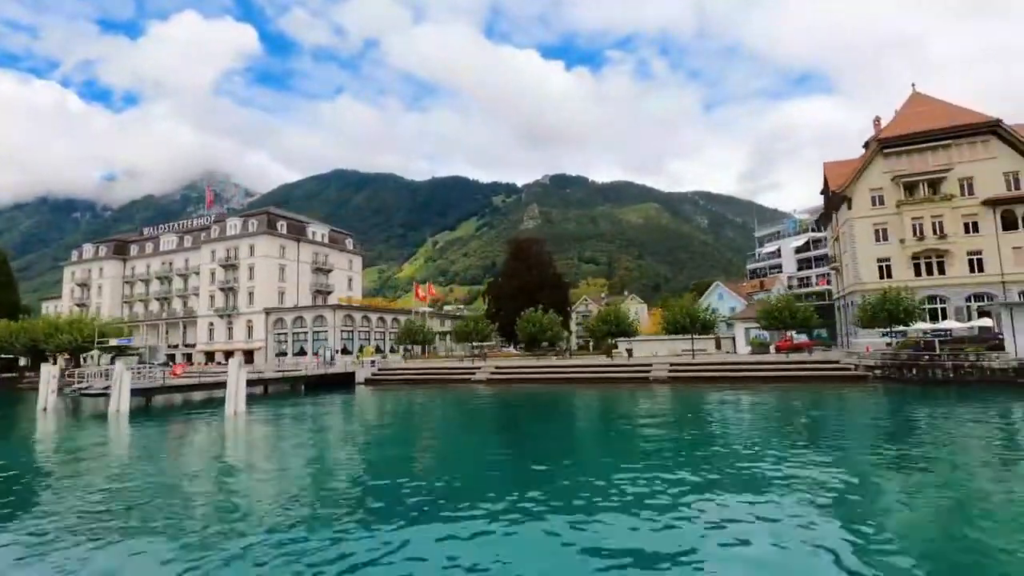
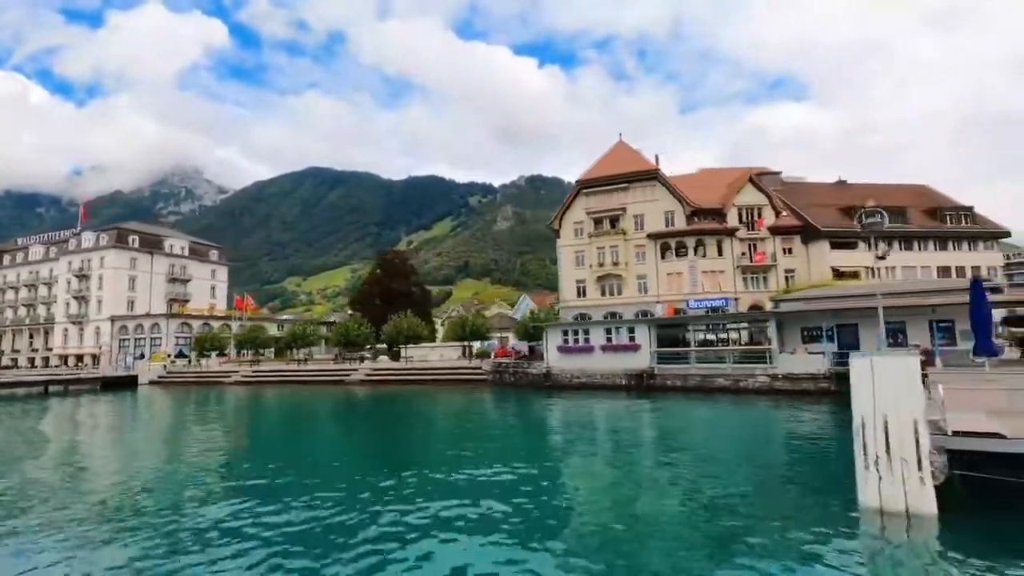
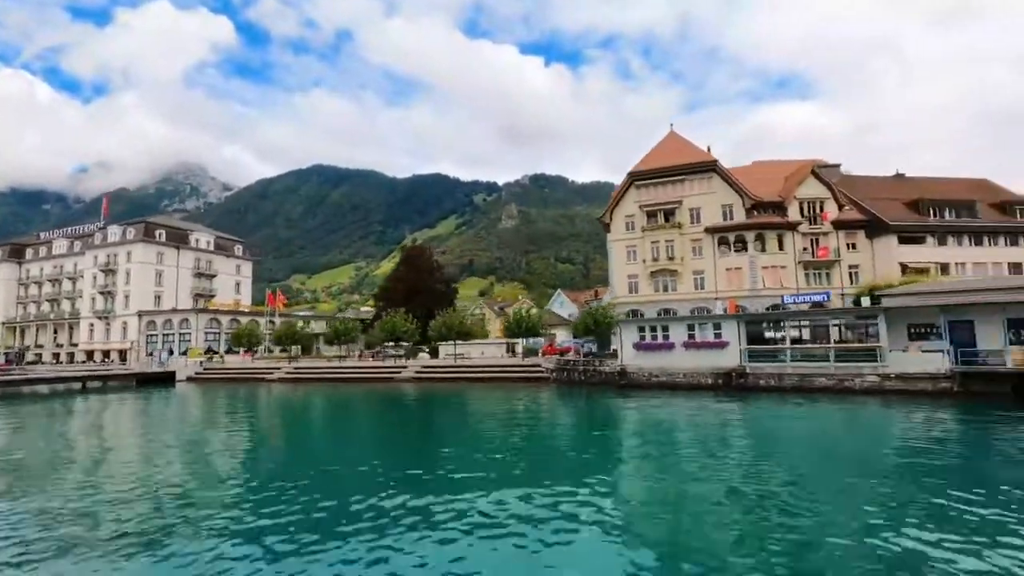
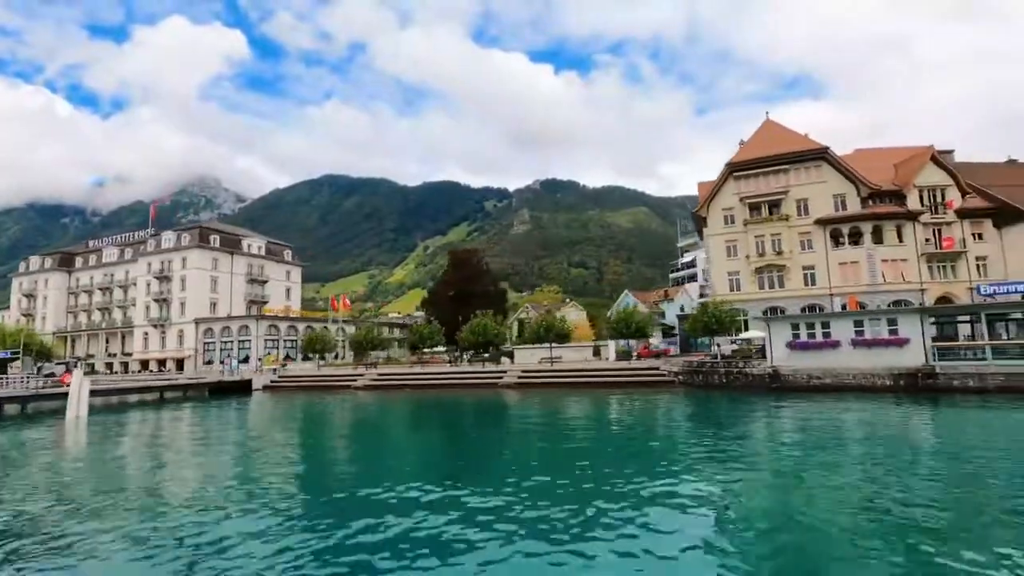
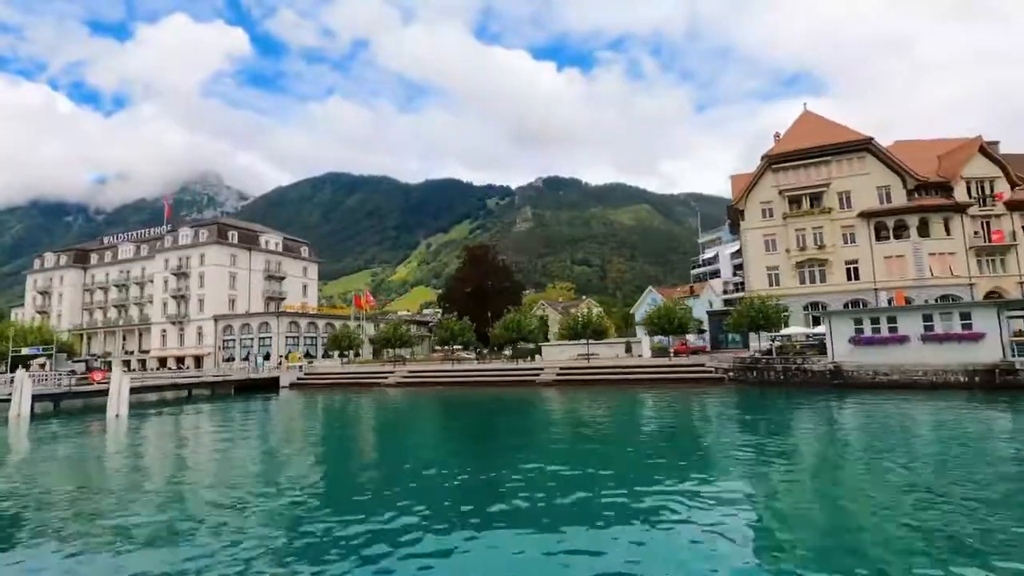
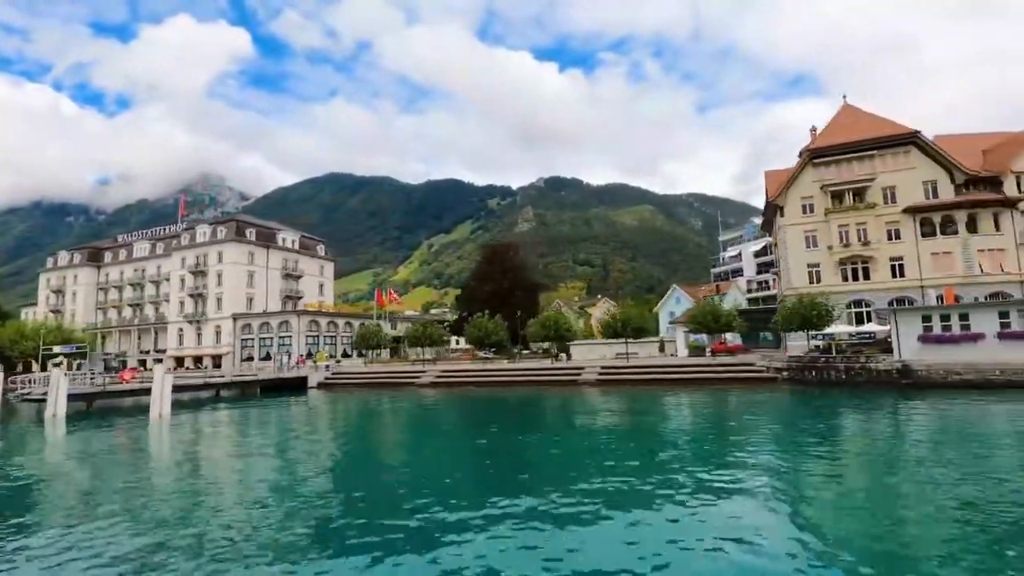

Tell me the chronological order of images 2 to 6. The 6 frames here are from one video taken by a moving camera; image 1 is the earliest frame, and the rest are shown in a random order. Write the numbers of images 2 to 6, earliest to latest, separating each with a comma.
6, 5, 4, 3, 2
